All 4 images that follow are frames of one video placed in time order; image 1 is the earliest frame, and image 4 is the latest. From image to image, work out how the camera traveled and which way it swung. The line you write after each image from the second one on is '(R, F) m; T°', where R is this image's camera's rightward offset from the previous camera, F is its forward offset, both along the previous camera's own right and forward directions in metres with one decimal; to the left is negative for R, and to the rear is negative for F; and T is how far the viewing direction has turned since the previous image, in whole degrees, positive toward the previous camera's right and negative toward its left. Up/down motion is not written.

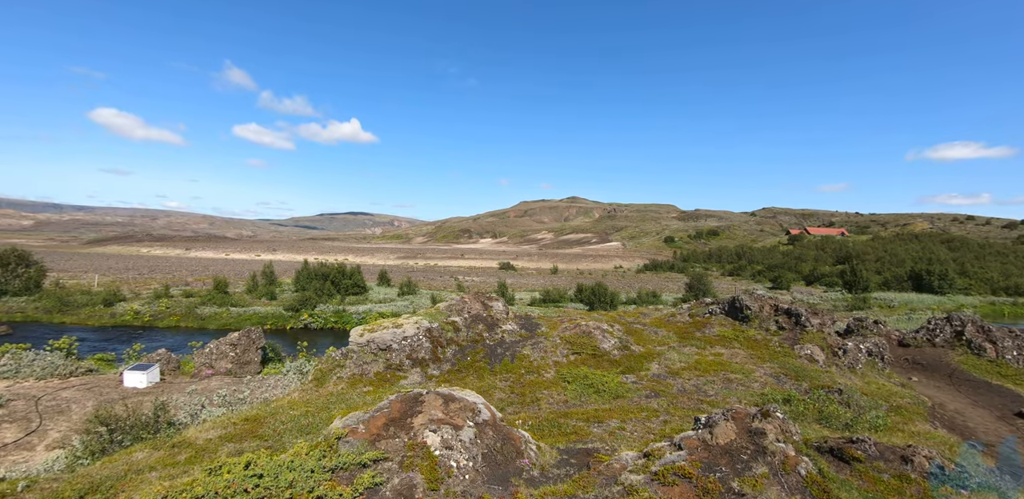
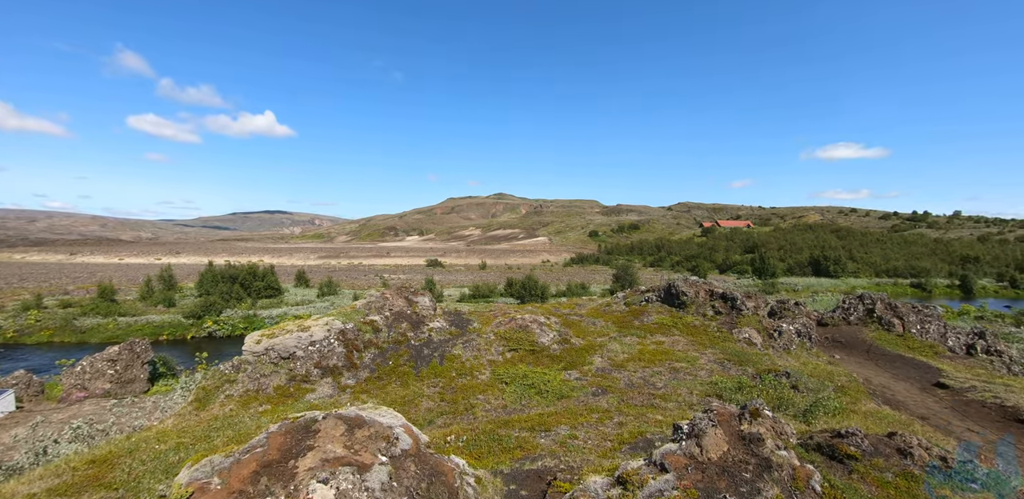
(+0.1, +2.4) m; +9°
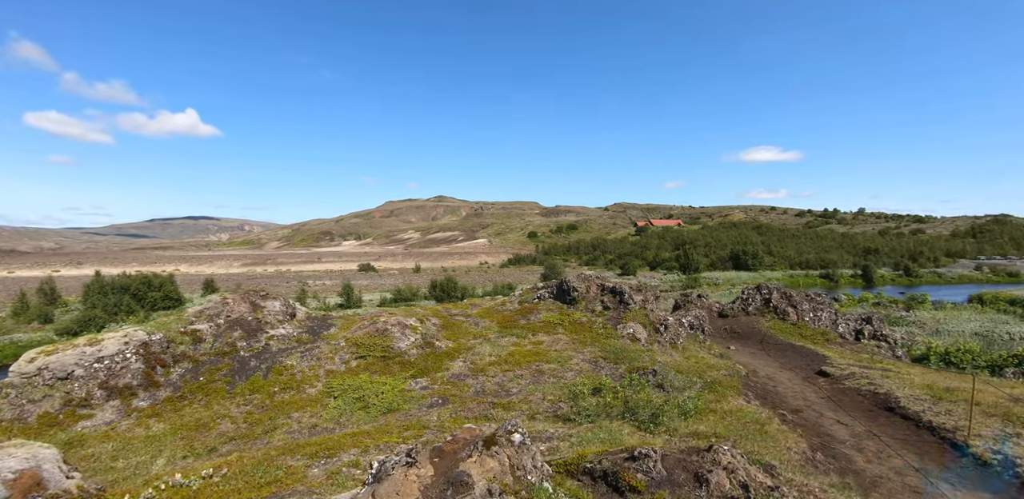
(+3.5, +2.0) m; +7°
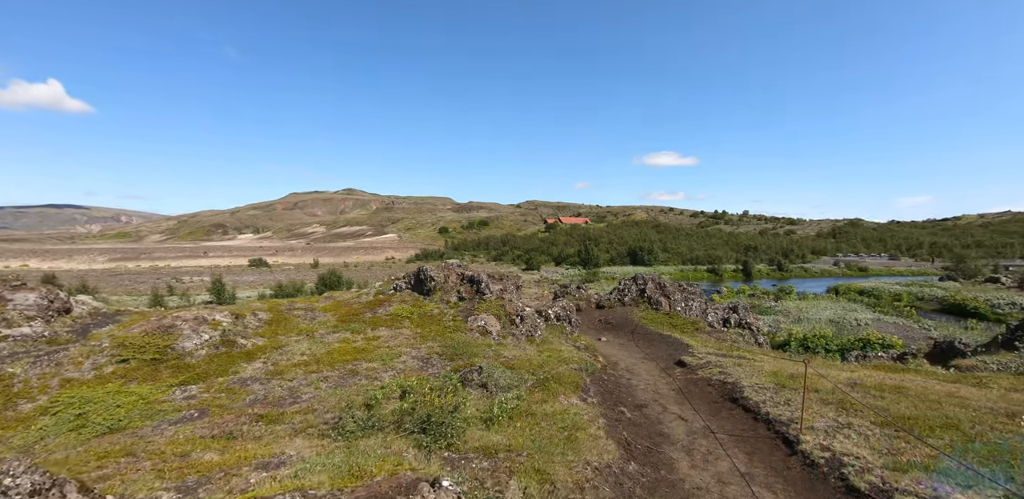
(+3.0, +2.3) m; +10°
